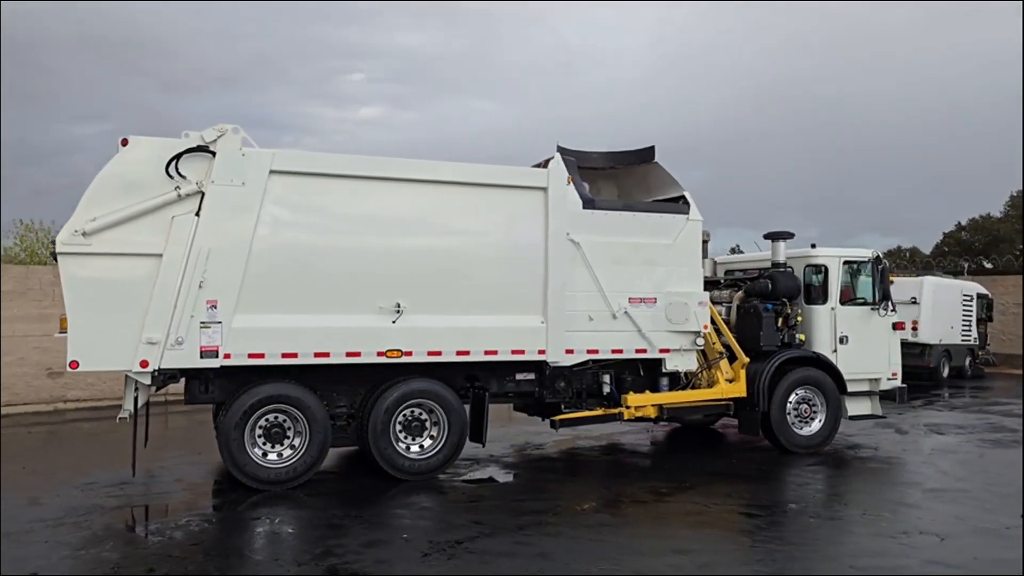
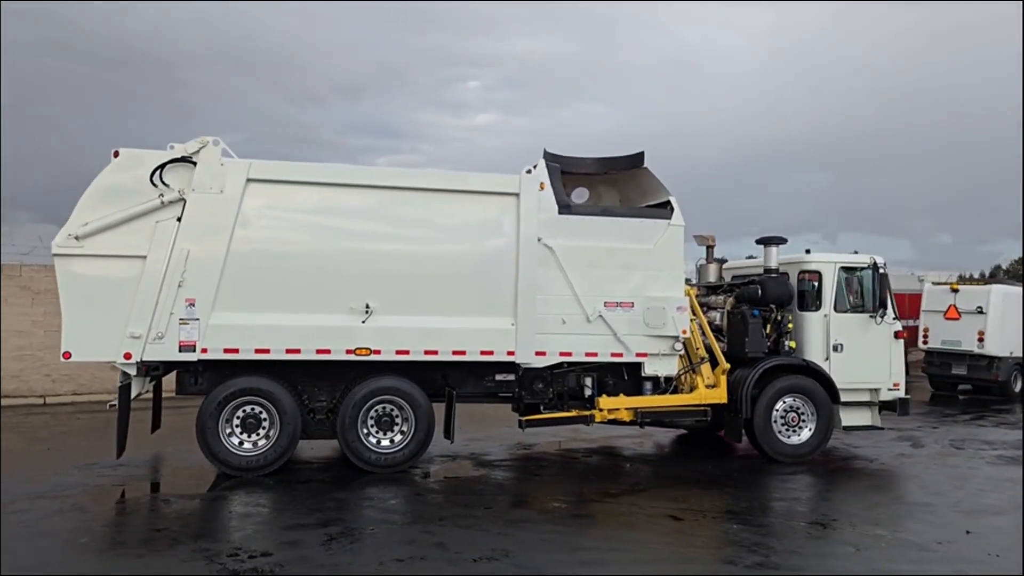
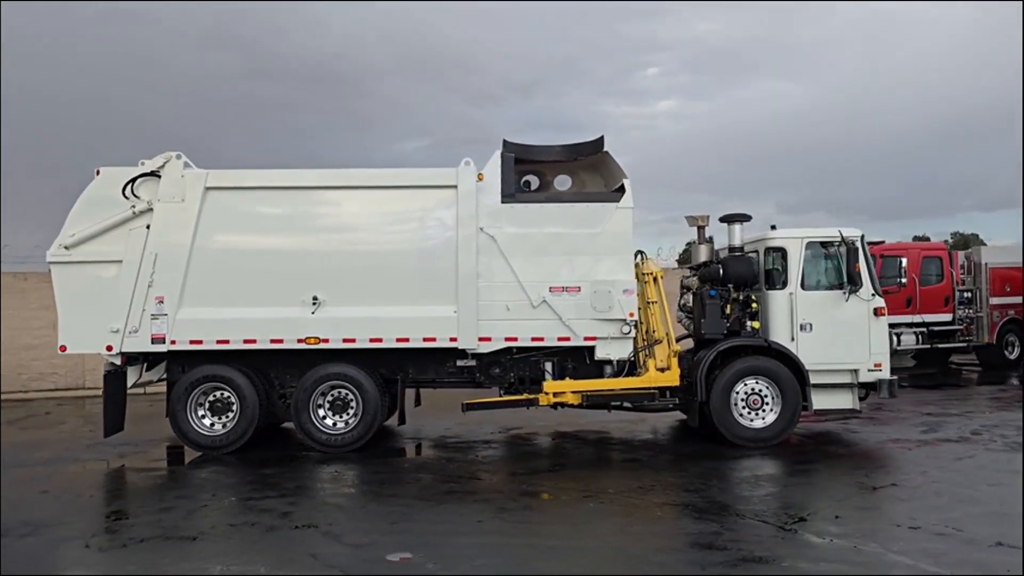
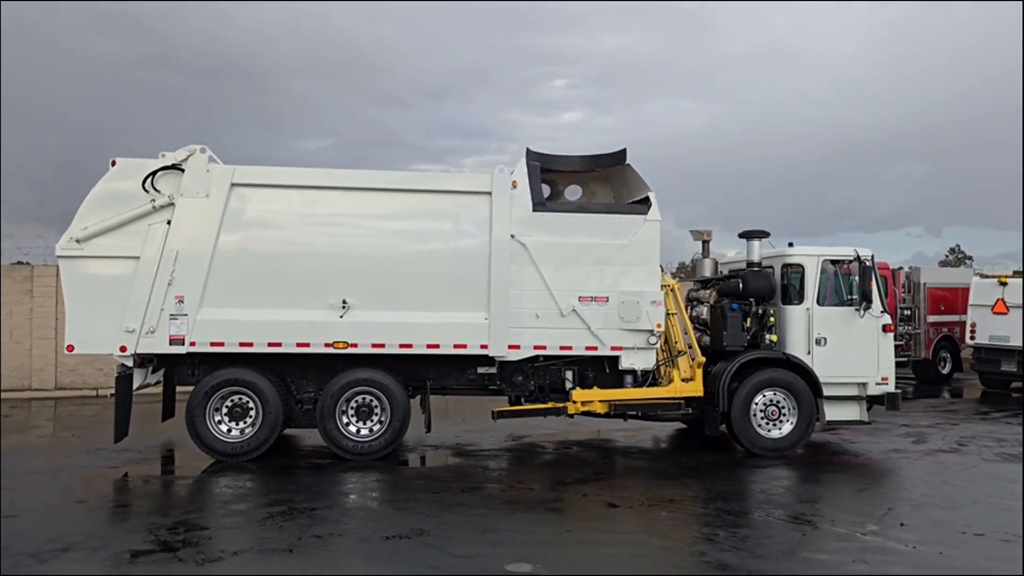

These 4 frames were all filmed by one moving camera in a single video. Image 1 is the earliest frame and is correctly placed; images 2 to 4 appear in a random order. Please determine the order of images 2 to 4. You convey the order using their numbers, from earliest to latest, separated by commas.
2, 4, 3
